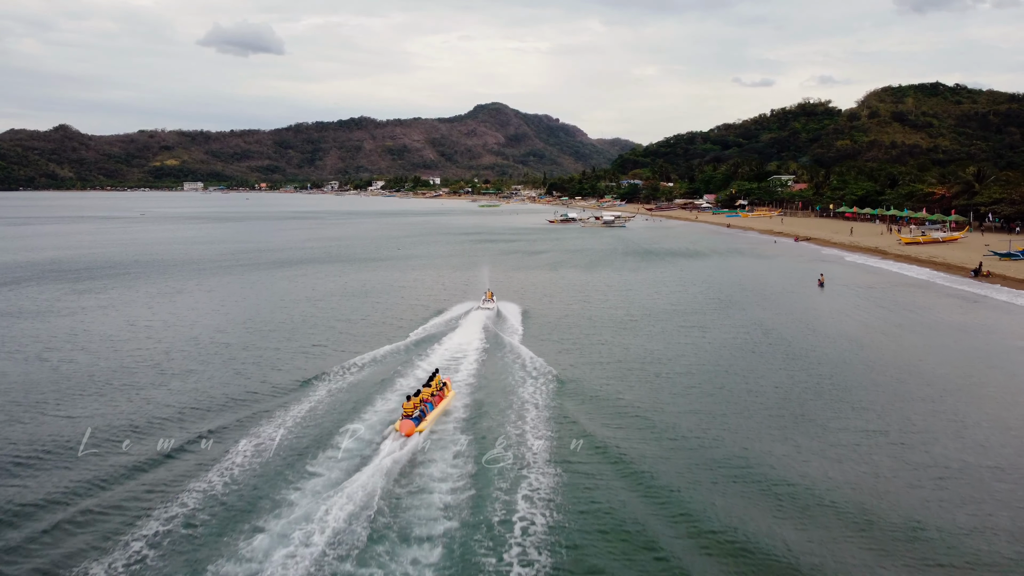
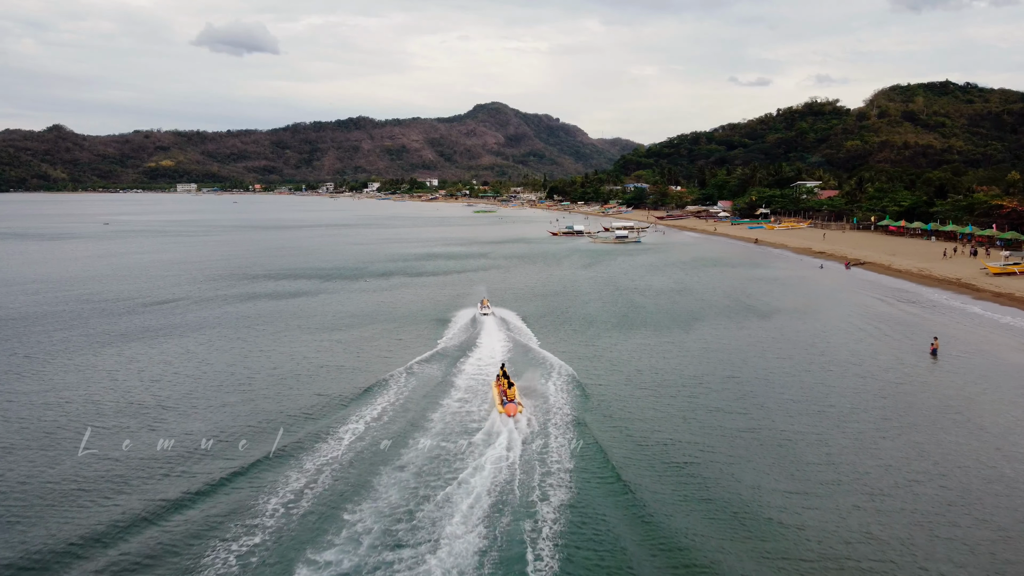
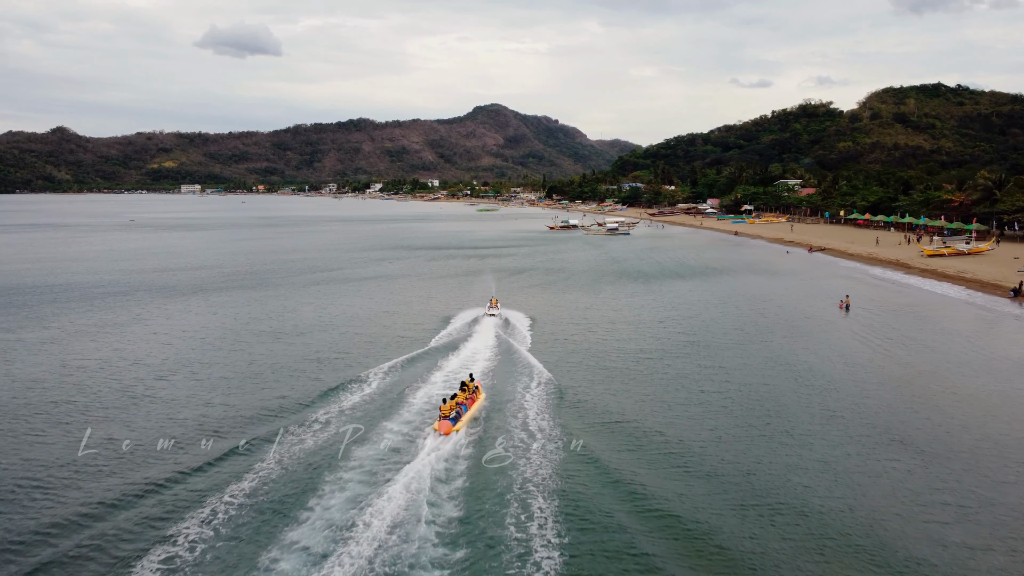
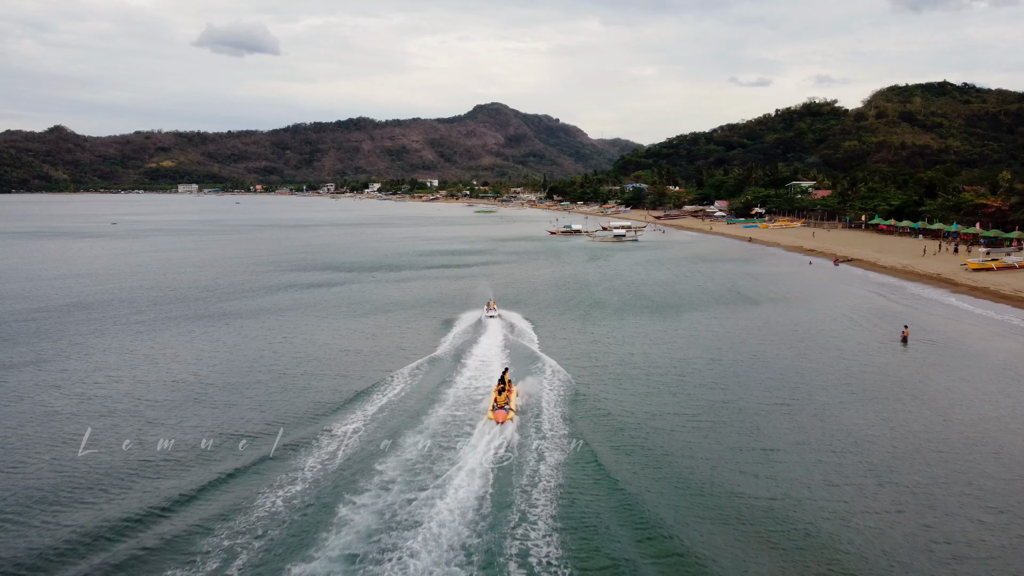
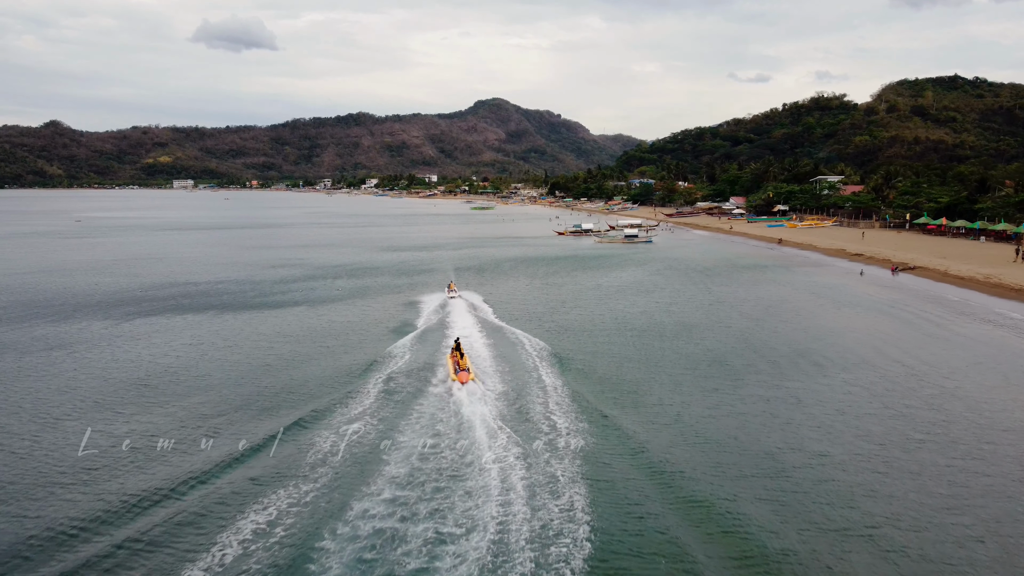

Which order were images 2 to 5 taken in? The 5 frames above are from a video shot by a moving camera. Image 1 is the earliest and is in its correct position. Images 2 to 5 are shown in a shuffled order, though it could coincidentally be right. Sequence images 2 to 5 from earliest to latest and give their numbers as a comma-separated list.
3, 4, 2, 5
